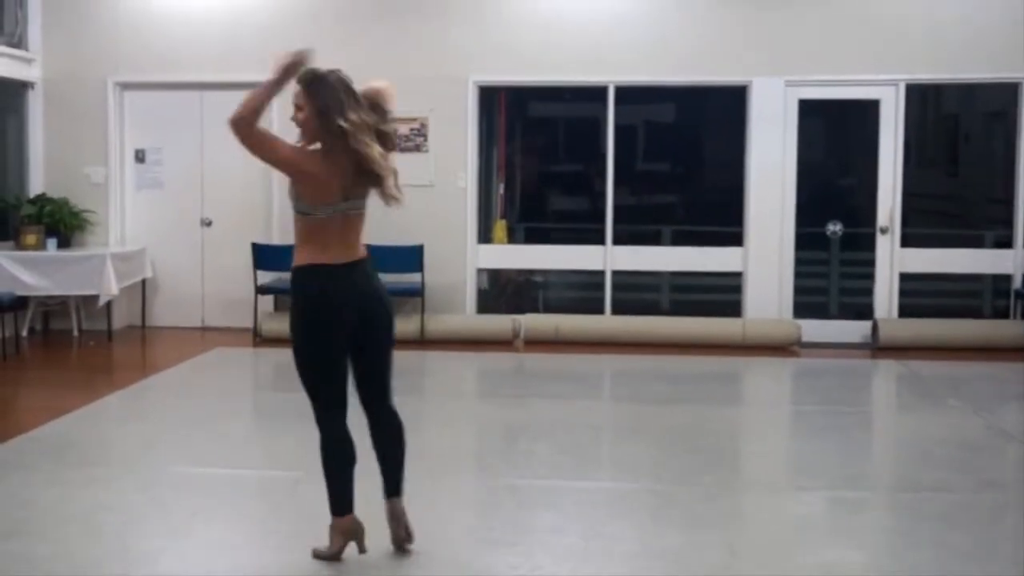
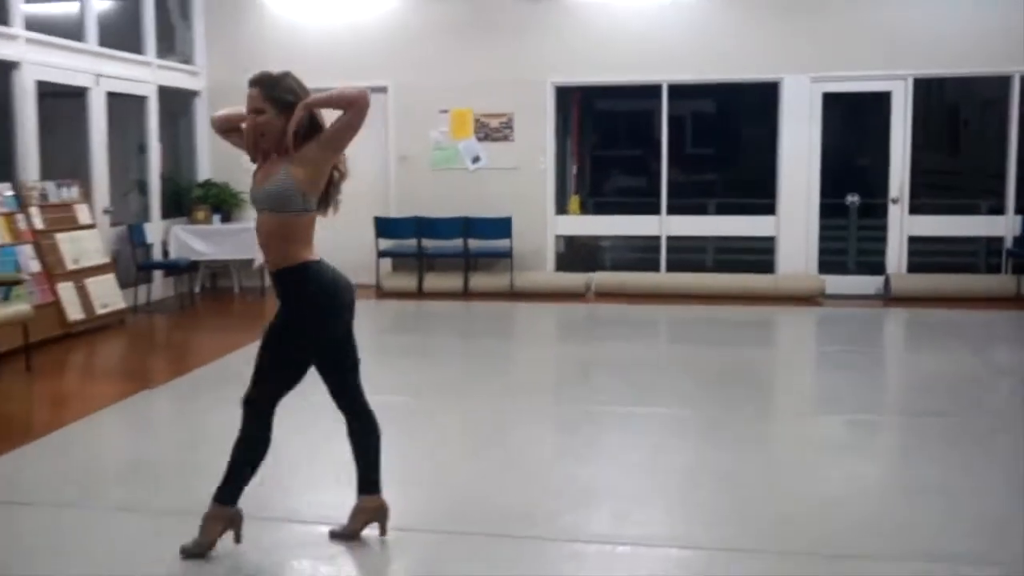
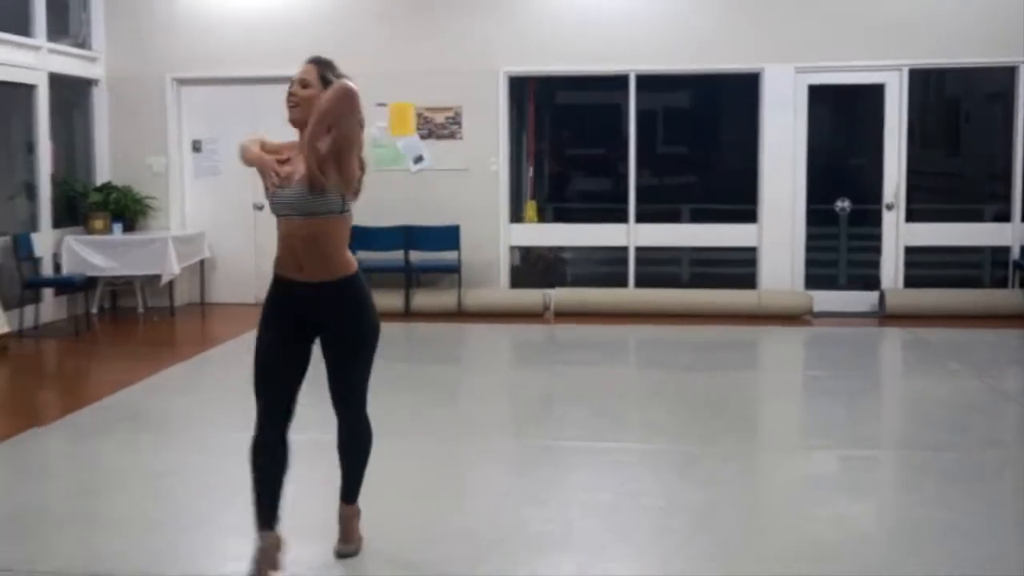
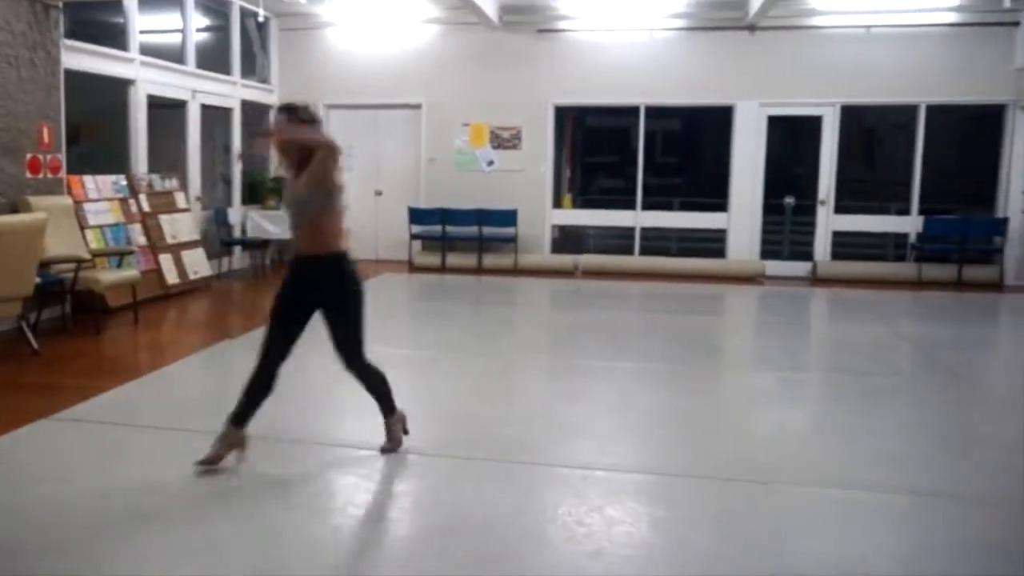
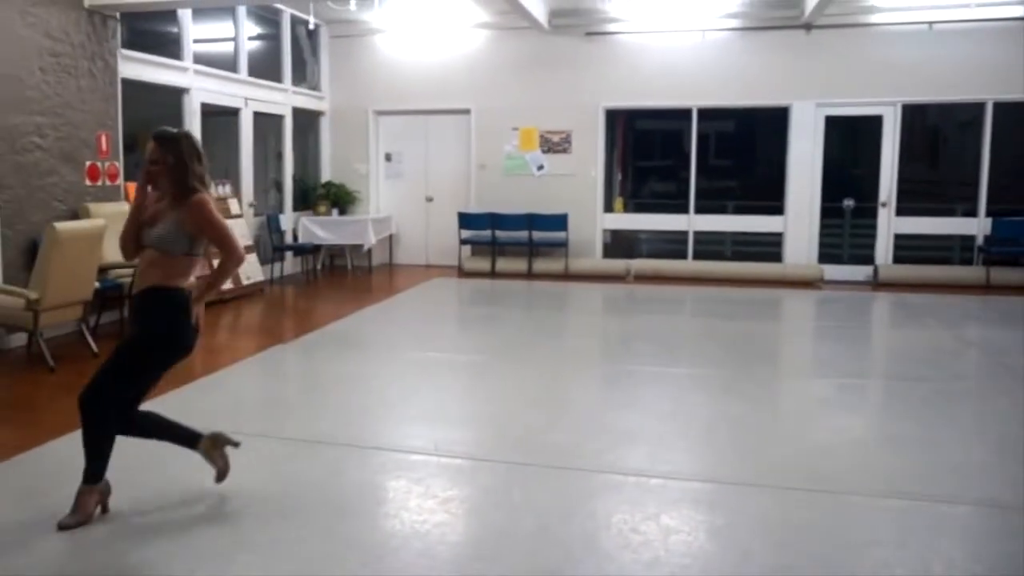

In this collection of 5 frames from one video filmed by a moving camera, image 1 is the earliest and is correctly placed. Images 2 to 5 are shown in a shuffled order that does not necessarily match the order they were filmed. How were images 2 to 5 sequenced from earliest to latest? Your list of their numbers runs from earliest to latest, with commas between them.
3, 2, 5, 4
